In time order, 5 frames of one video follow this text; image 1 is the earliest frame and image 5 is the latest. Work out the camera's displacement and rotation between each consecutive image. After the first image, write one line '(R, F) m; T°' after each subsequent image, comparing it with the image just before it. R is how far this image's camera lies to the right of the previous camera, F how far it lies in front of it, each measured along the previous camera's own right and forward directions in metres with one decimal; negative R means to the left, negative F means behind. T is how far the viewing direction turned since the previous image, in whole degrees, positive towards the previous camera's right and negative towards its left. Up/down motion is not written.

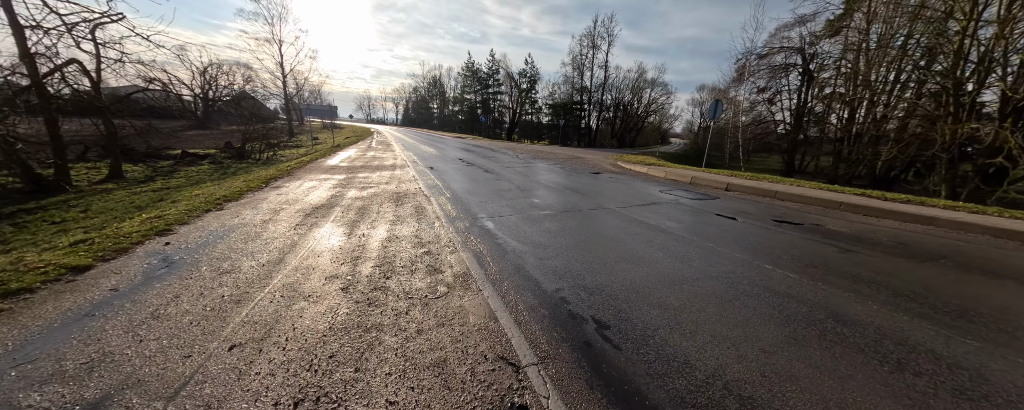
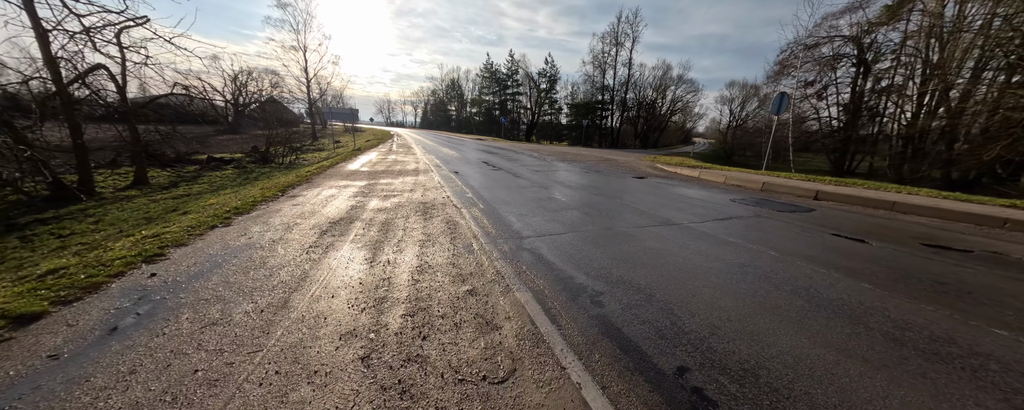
(-0.5, +1.0) m; -3°
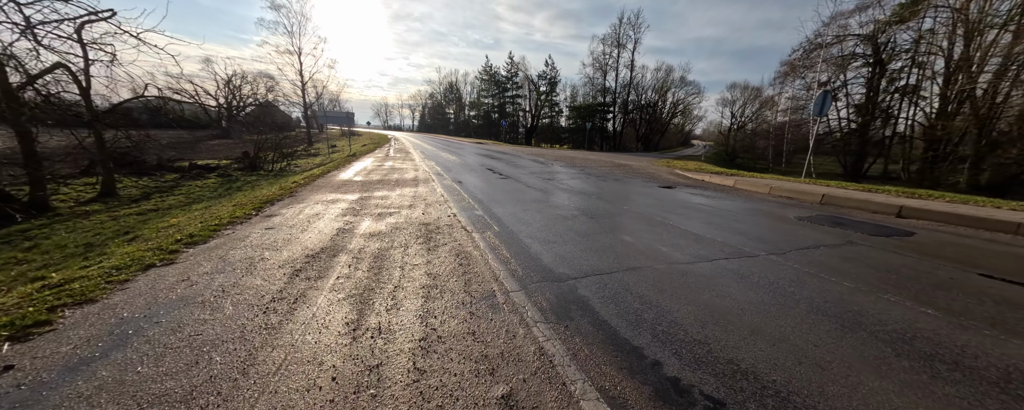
(-0.4, +1.2) m; 0°
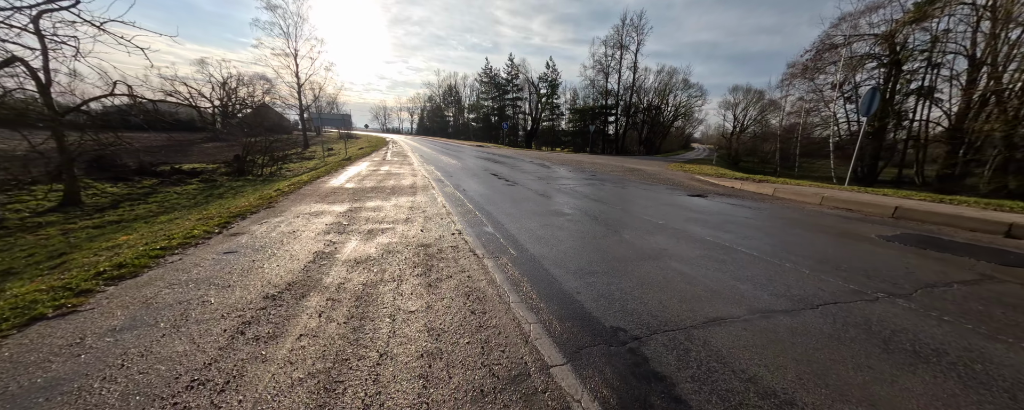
(-0.3, +1.1) m; 0°
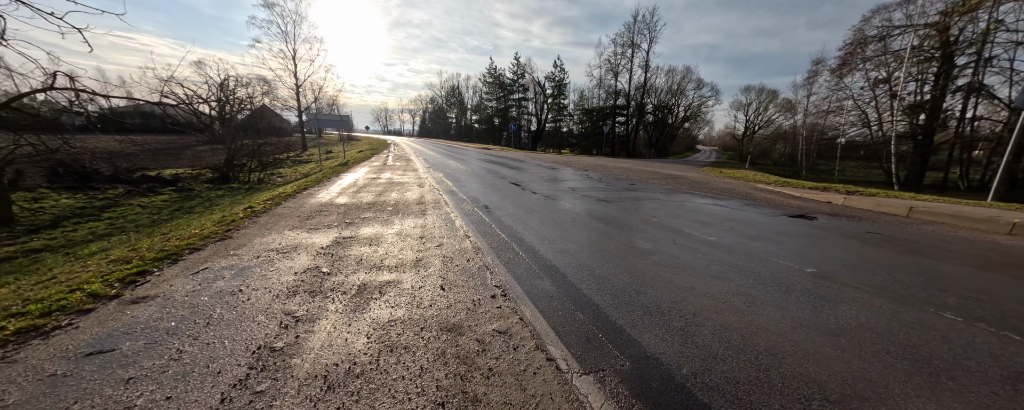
(-0.7, +2.1) m; 0°
